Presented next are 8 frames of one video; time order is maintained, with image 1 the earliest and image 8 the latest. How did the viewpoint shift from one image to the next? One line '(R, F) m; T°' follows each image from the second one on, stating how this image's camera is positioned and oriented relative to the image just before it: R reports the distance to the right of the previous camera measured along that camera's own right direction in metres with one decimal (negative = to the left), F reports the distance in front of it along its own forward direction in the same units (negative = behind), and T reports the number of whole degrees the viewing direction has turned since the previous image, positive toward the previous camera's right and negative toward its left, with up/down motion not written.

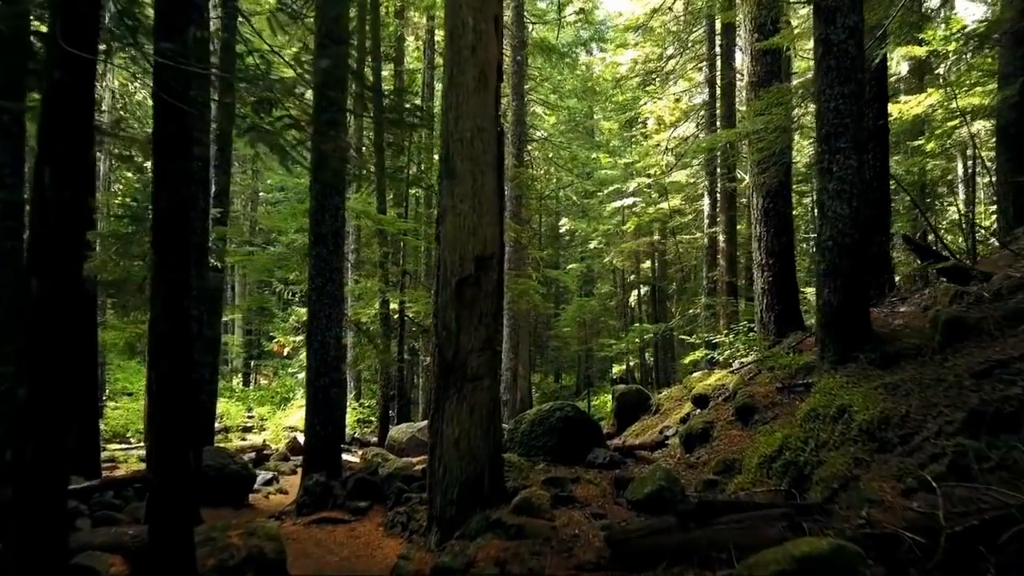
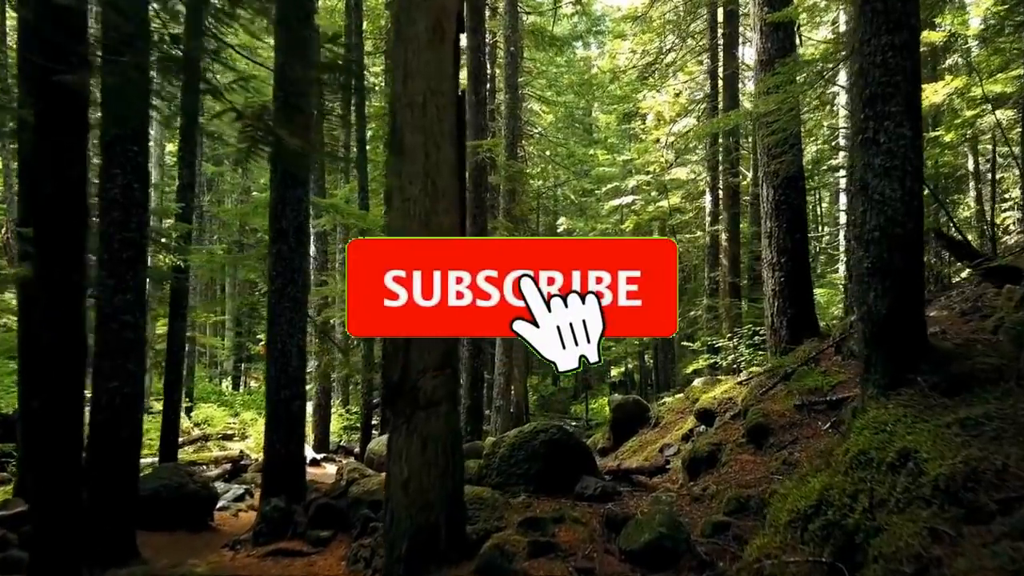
(+0.2, +1.0) m; 0°
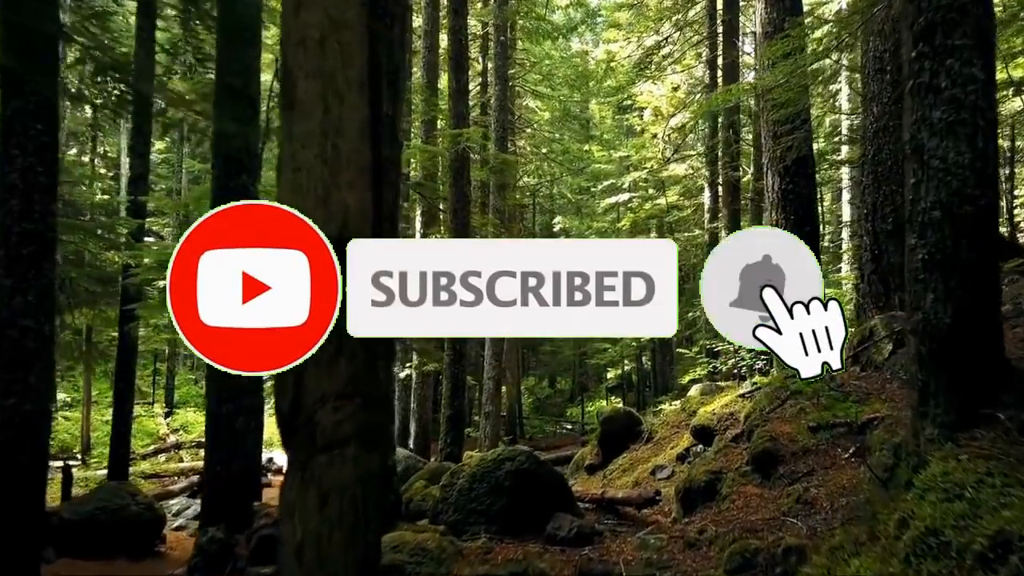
(+0.3, +1.0) m; 0°
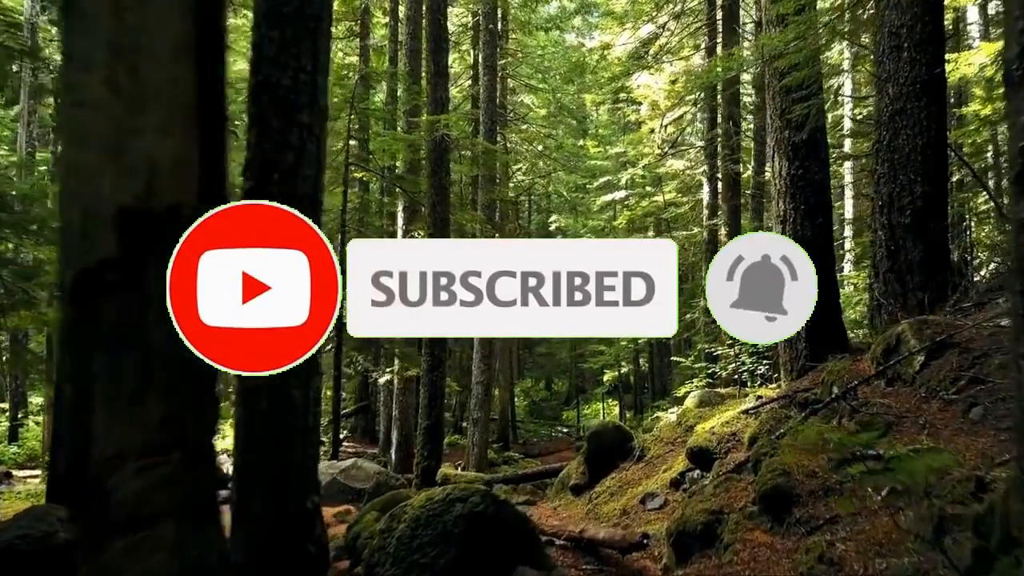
(+0.3, +1.0) m; 0°
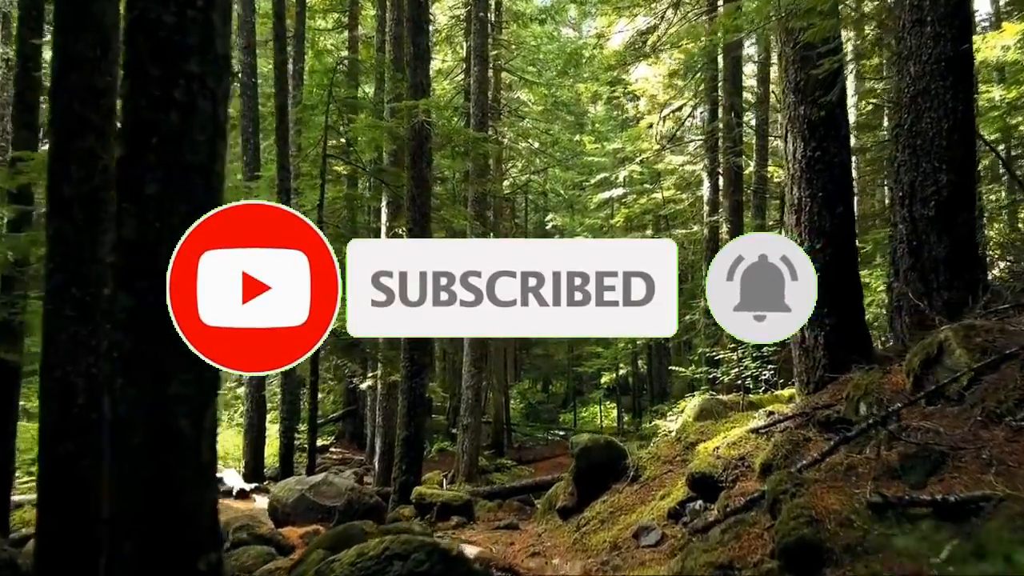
(+0.2, +0.9) m; 0°
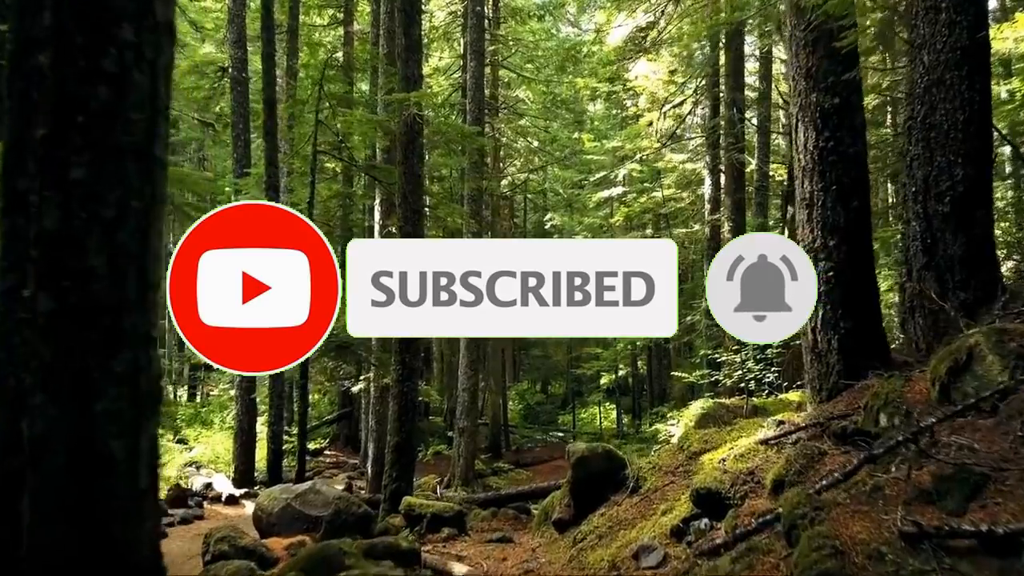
(+0.1, +0.4) m; 0°
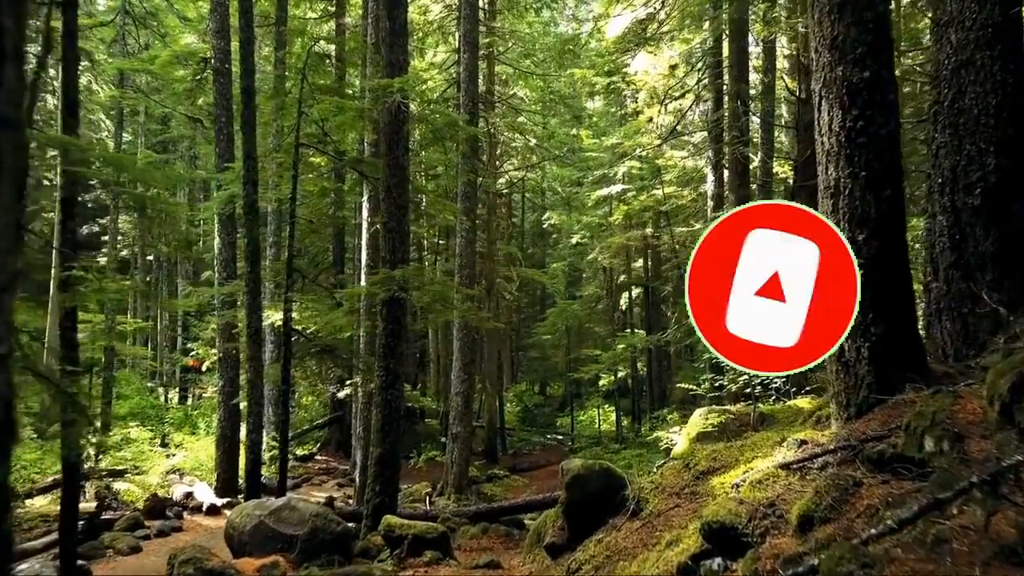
(+0.1, +0.7) m; 0°
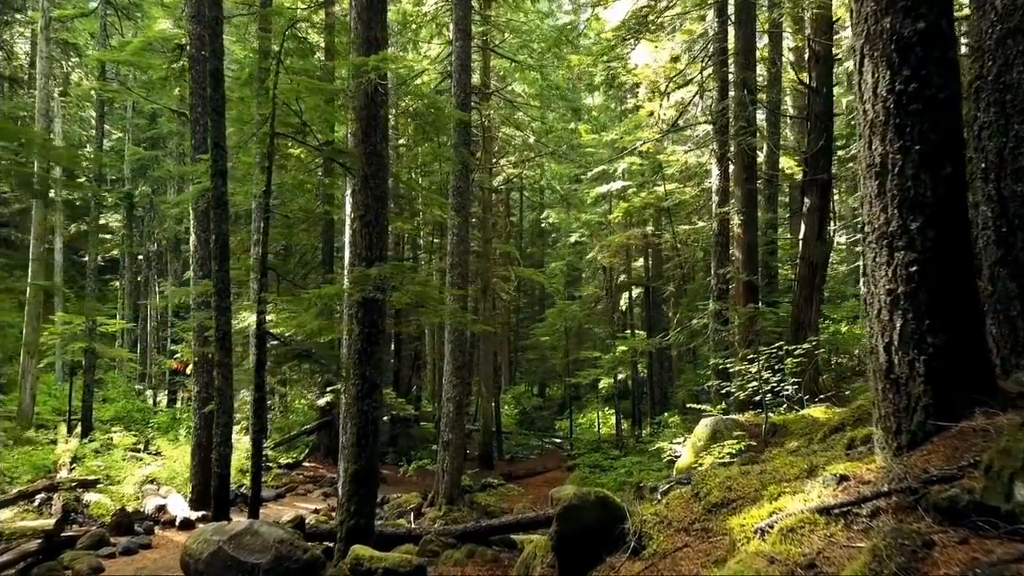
(+0.1, +0.9) m; 0°
